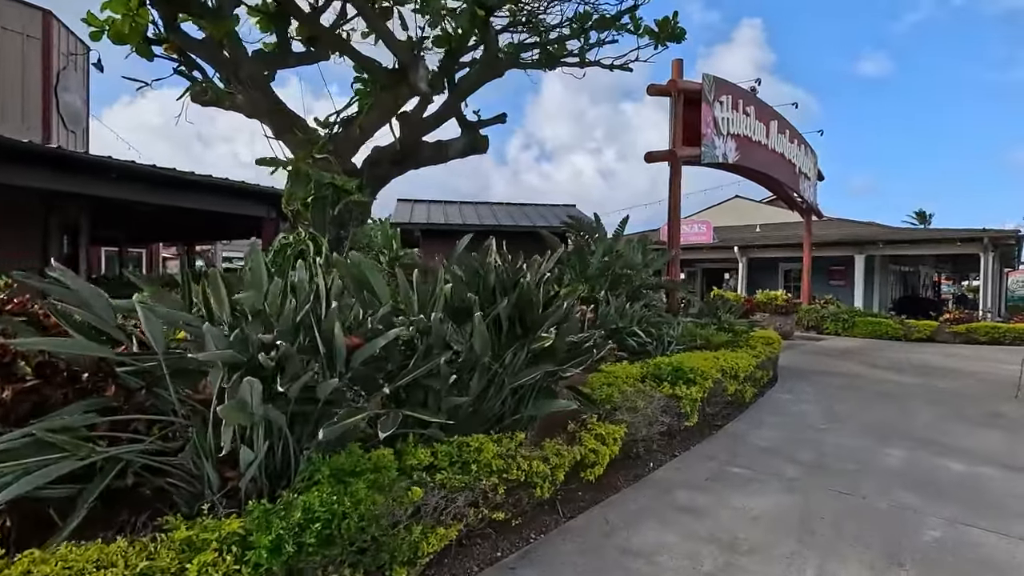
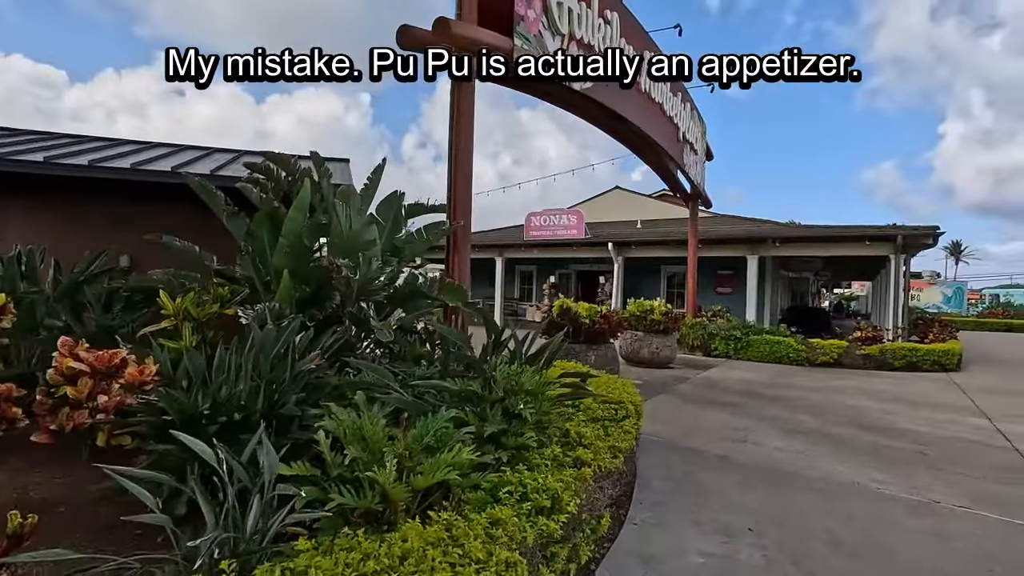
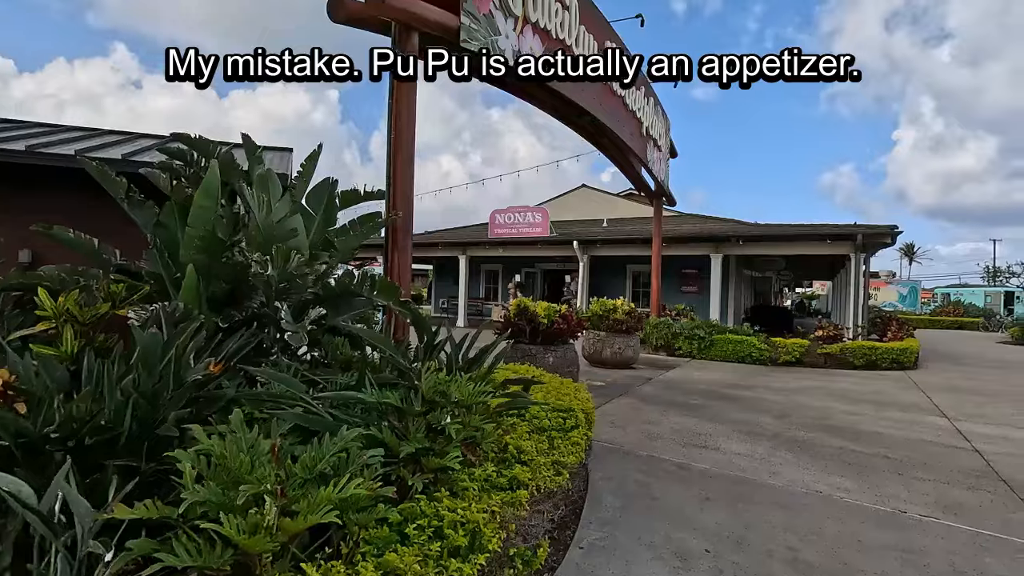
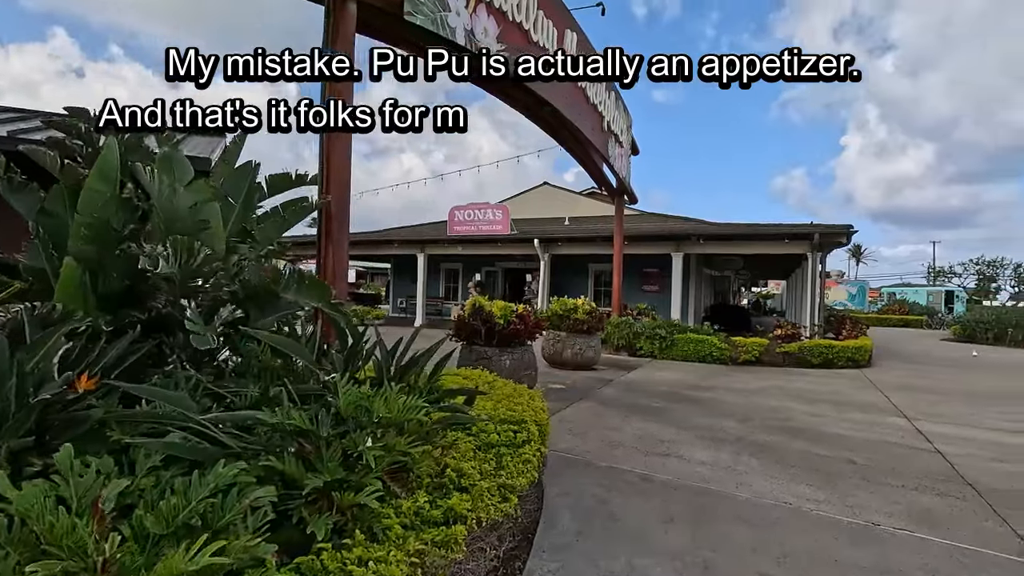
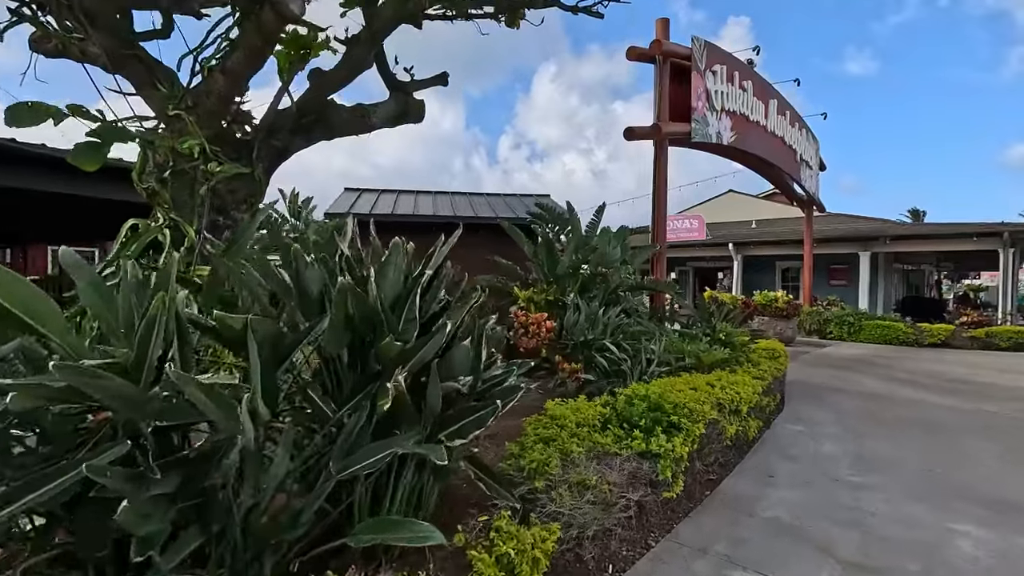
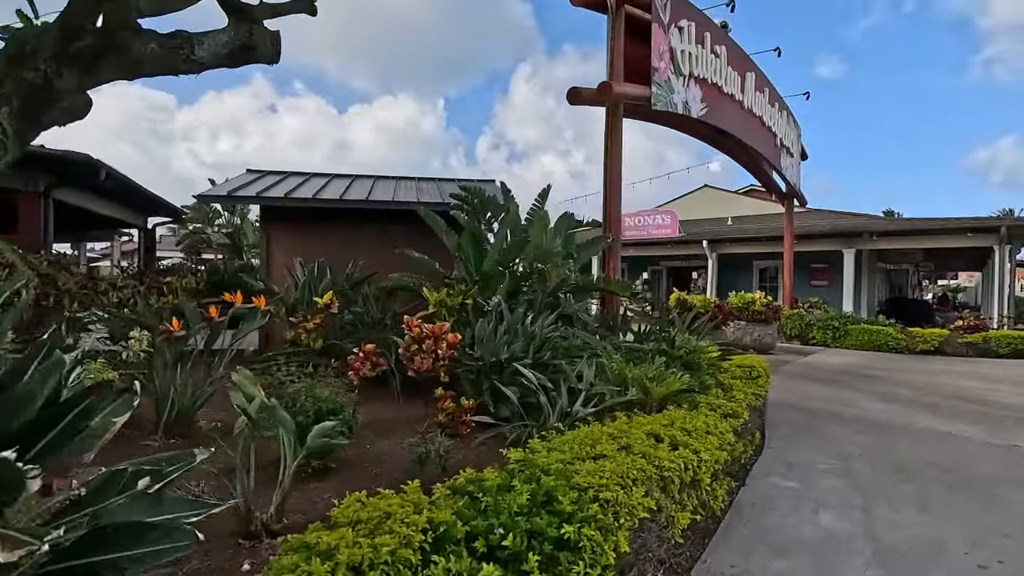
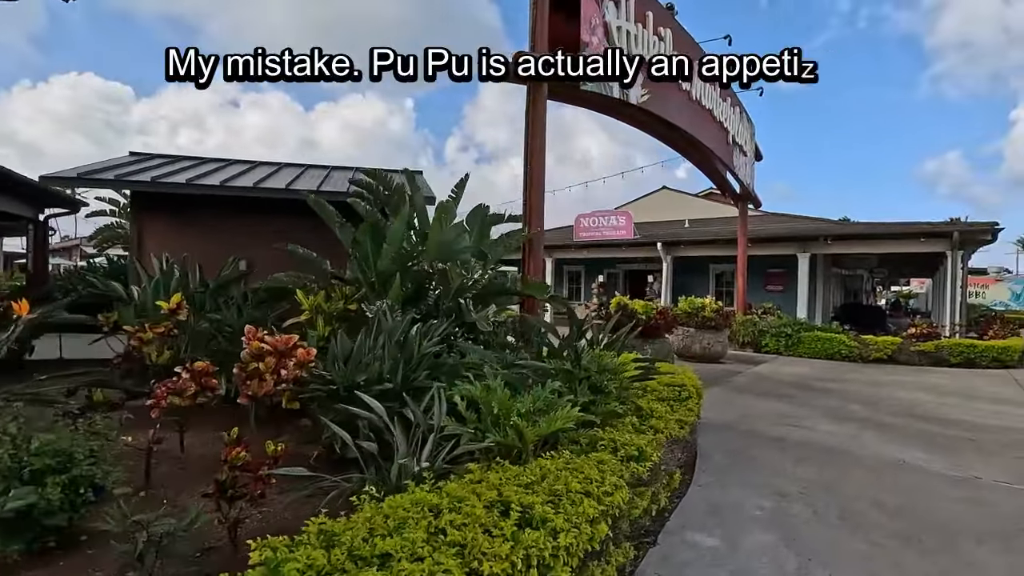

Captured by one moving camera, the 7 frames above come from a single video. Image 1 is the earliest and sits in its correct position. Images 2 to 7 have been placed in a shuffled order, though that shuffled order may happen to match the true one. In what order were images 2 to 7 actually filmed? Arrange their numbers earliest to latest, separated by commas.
5, 6, 7, 2, 3, 4
